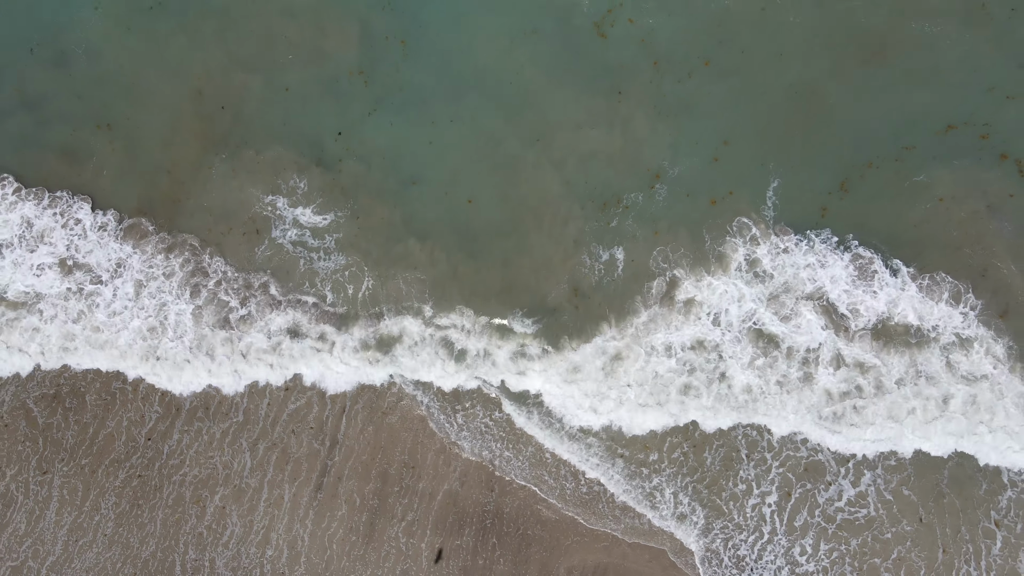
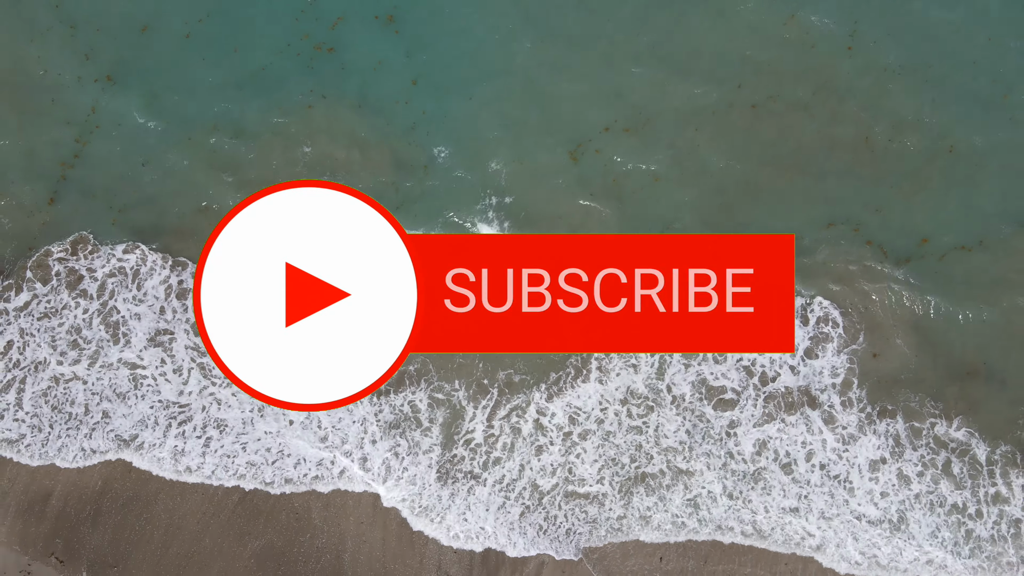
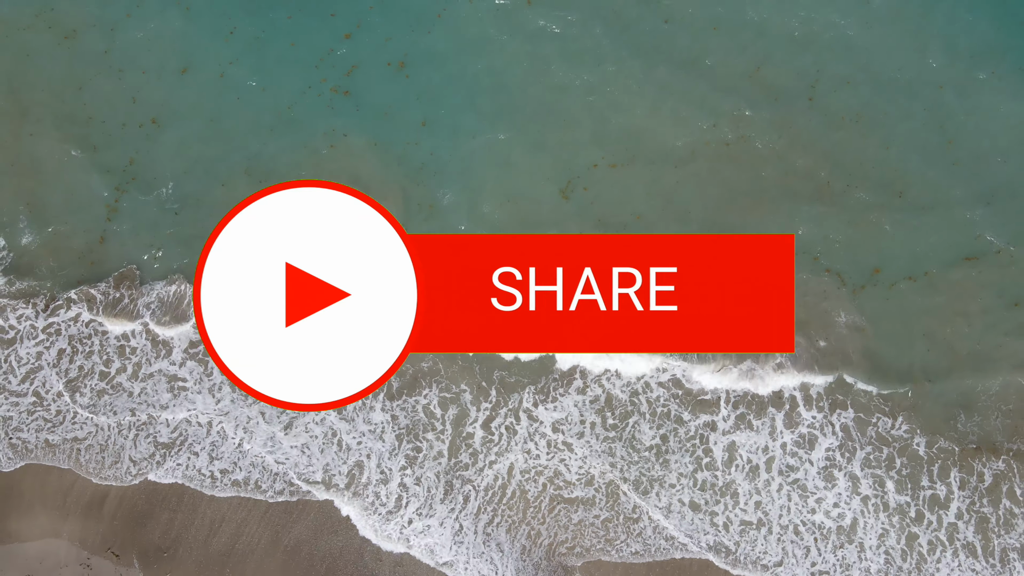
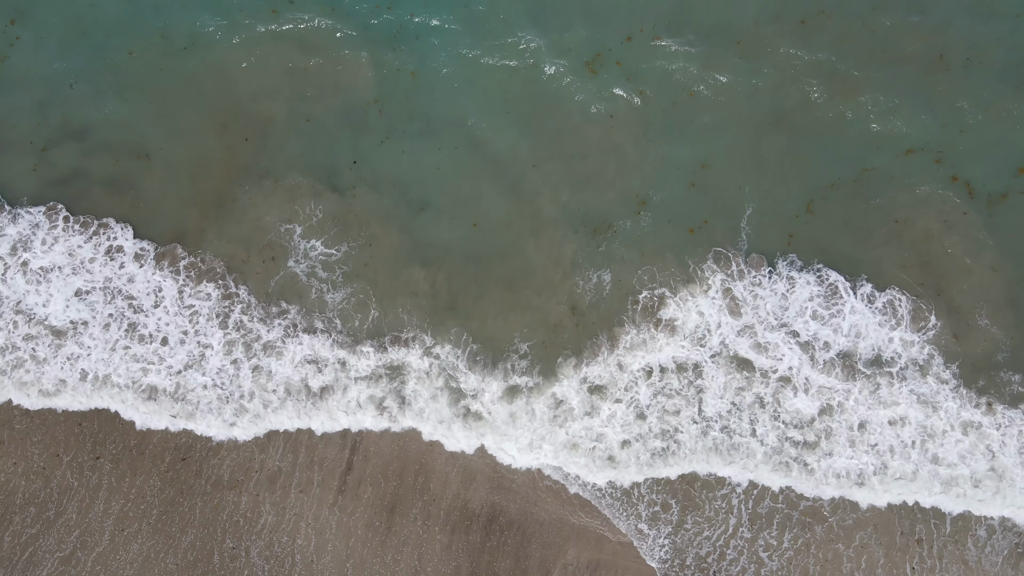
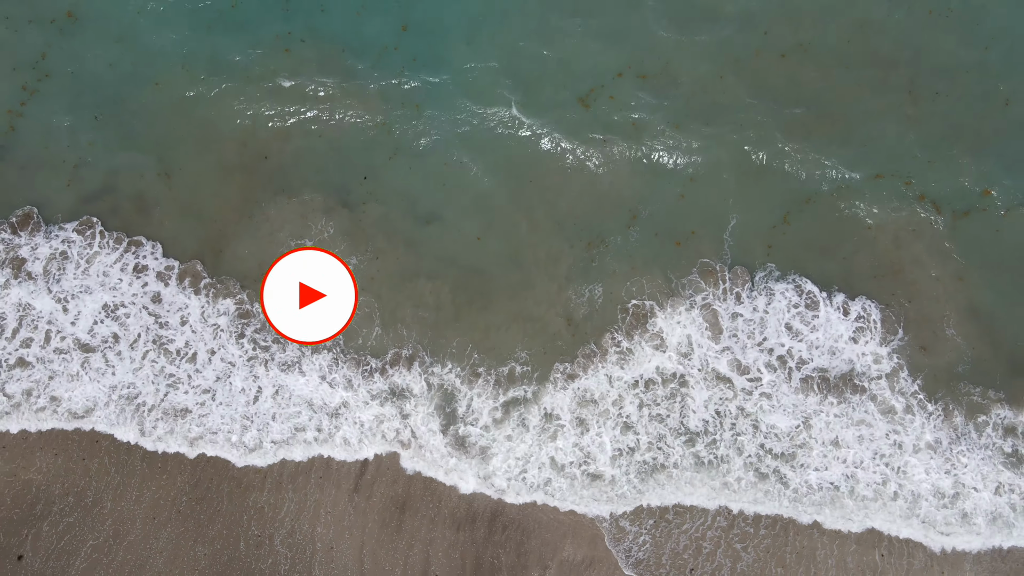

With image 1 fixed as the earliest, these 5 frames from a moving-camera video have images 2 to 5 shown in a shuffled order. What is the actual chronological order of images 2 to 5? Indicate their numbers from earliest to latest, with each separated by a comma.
4, 5, 2, 3
